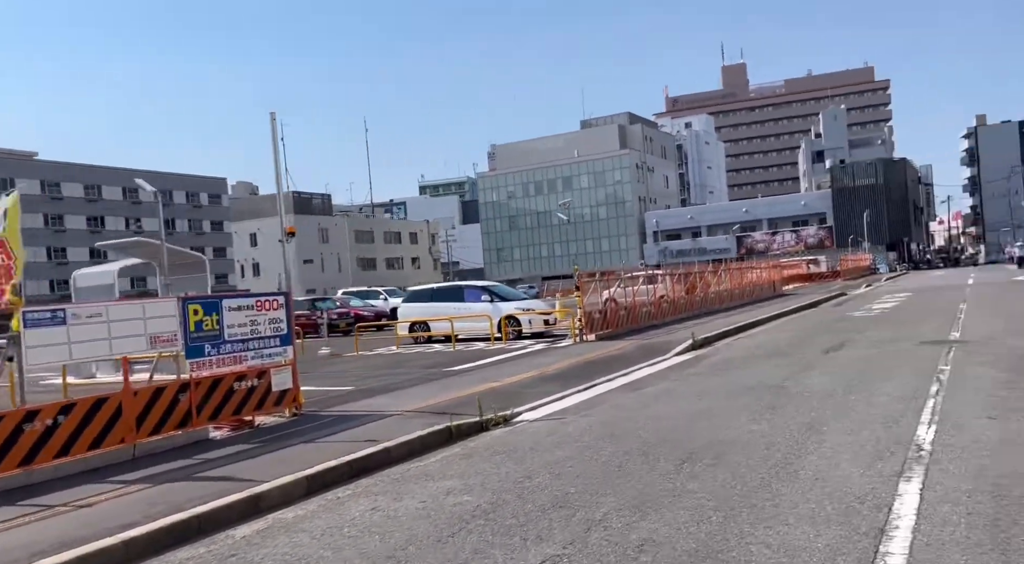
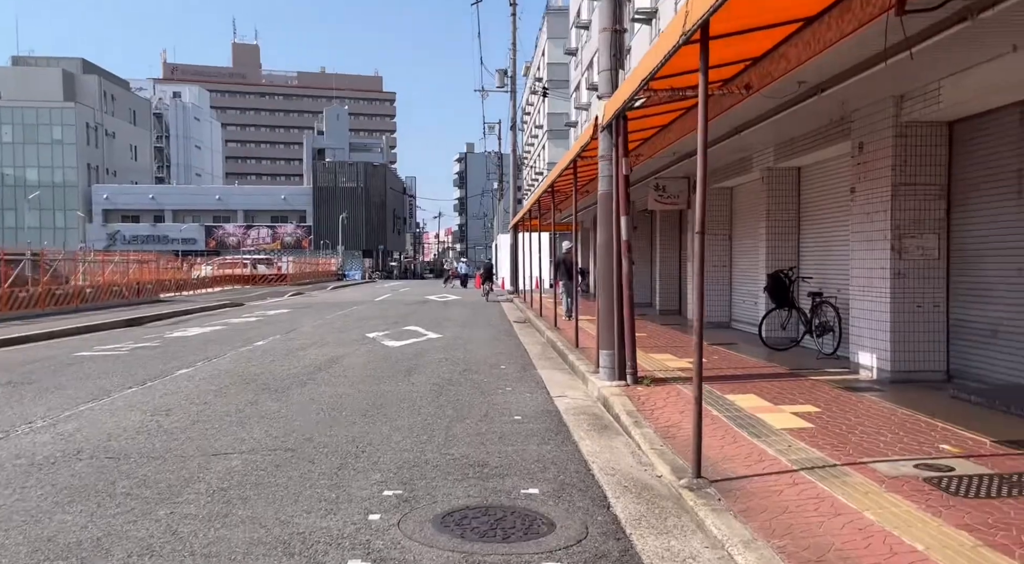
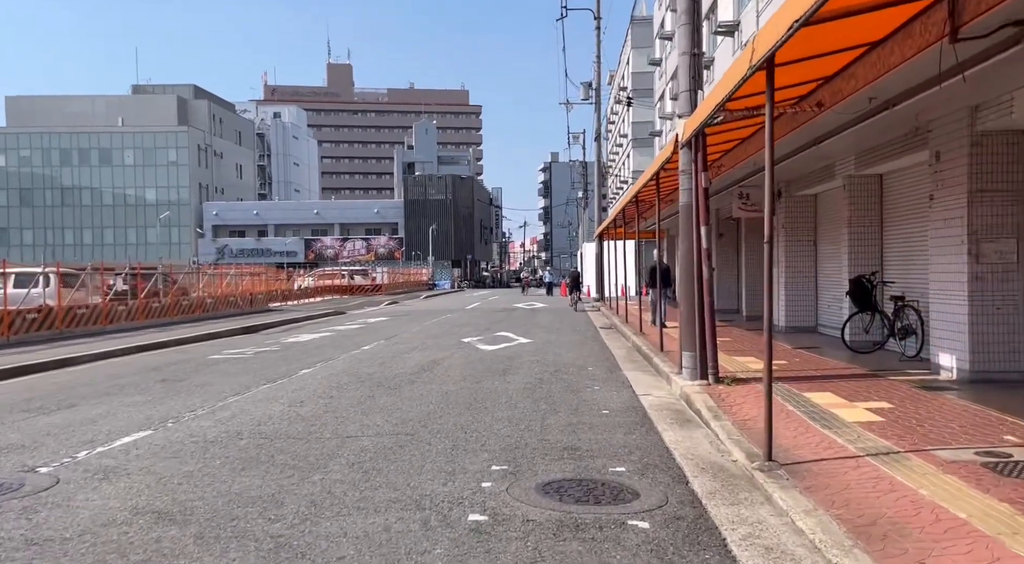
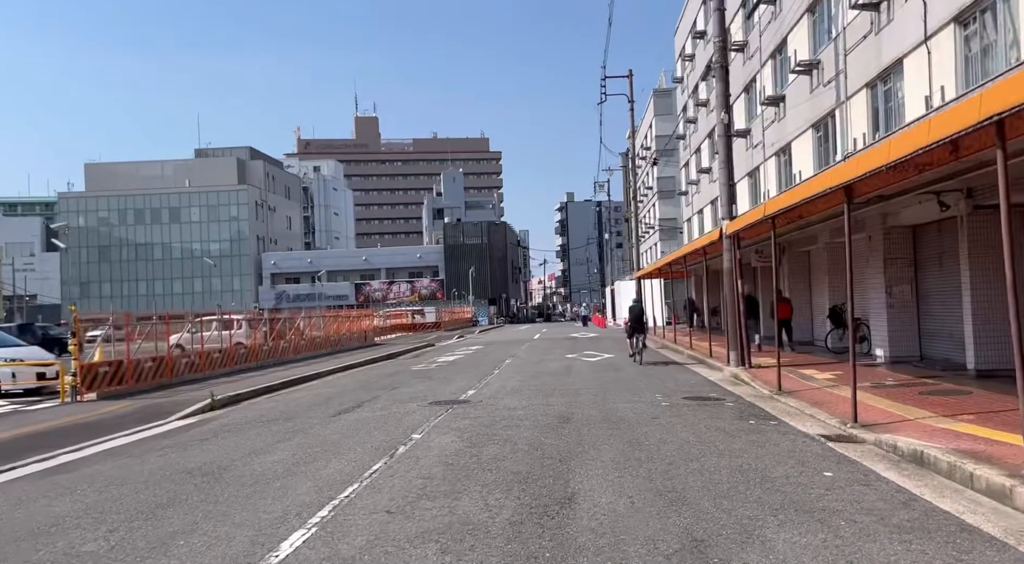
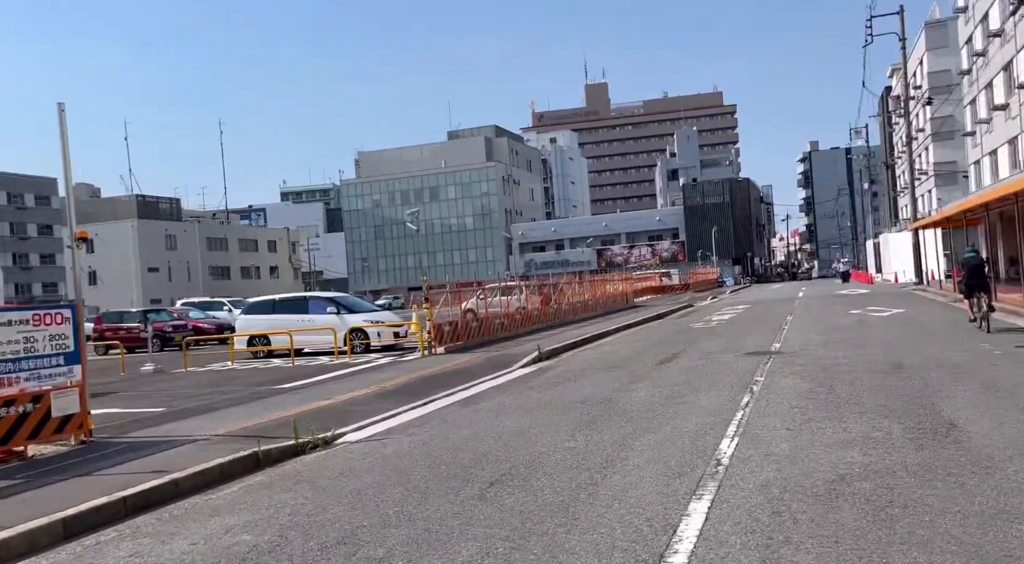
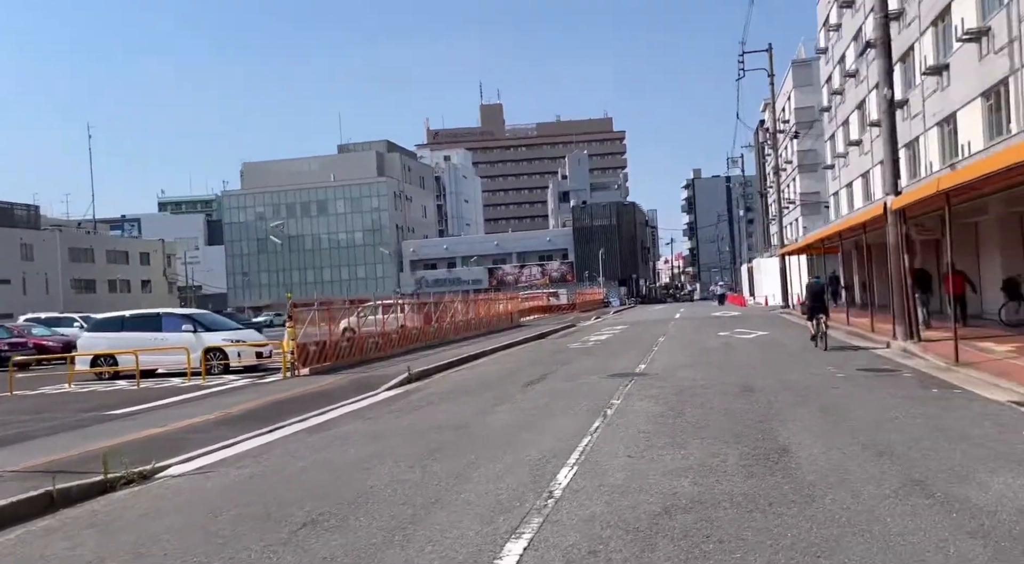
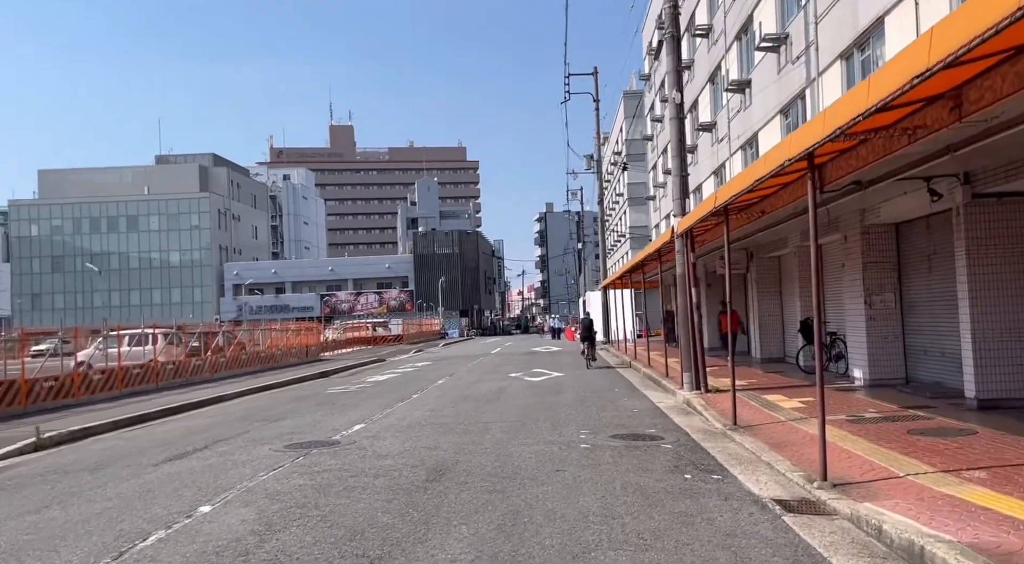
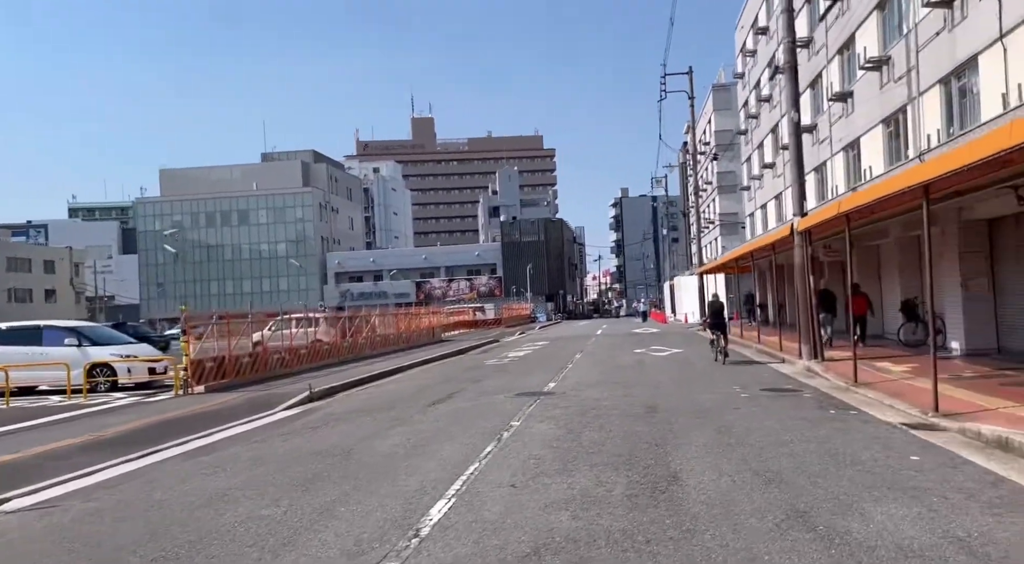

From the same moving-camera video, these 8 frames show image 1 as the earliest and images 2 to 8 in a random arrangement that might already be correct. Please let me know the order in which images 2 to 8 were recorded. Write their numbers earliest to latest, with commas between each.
5, 6, 8, 4, 7, 3, 2
